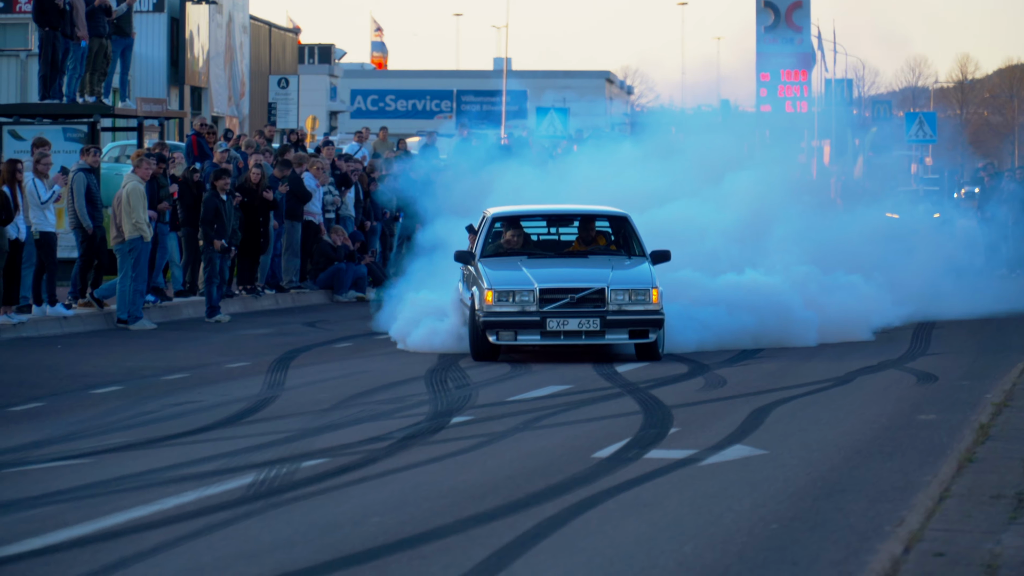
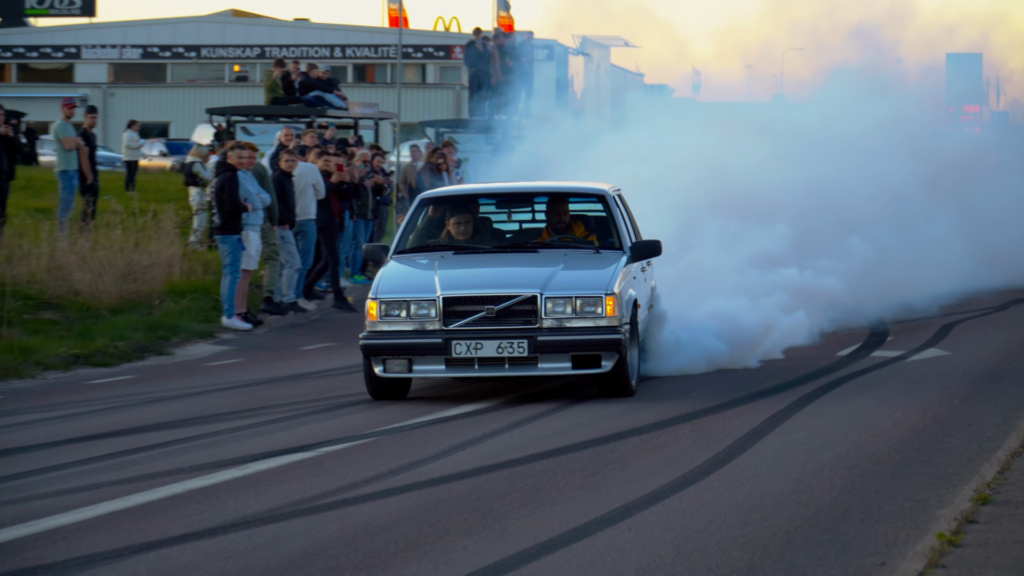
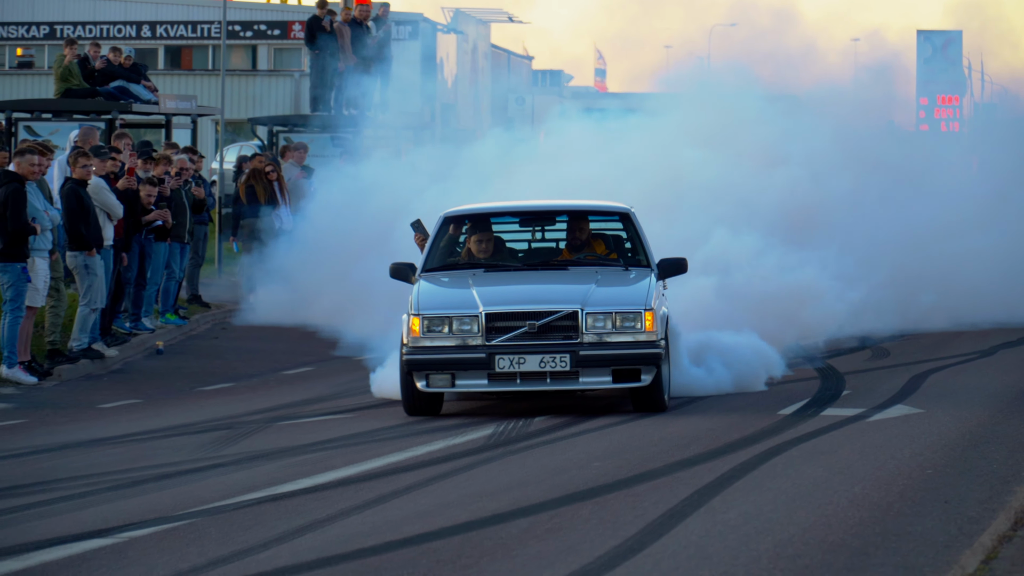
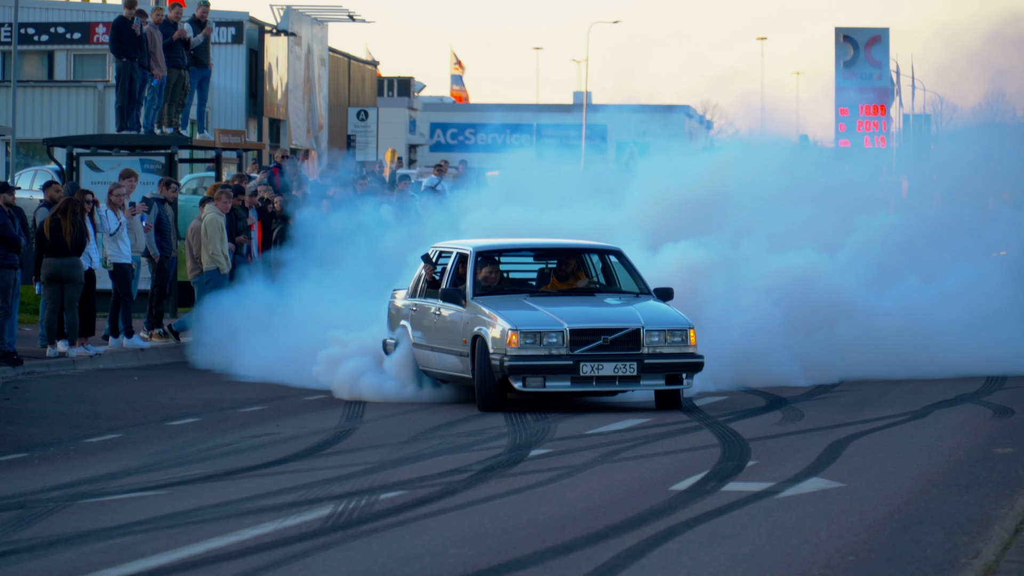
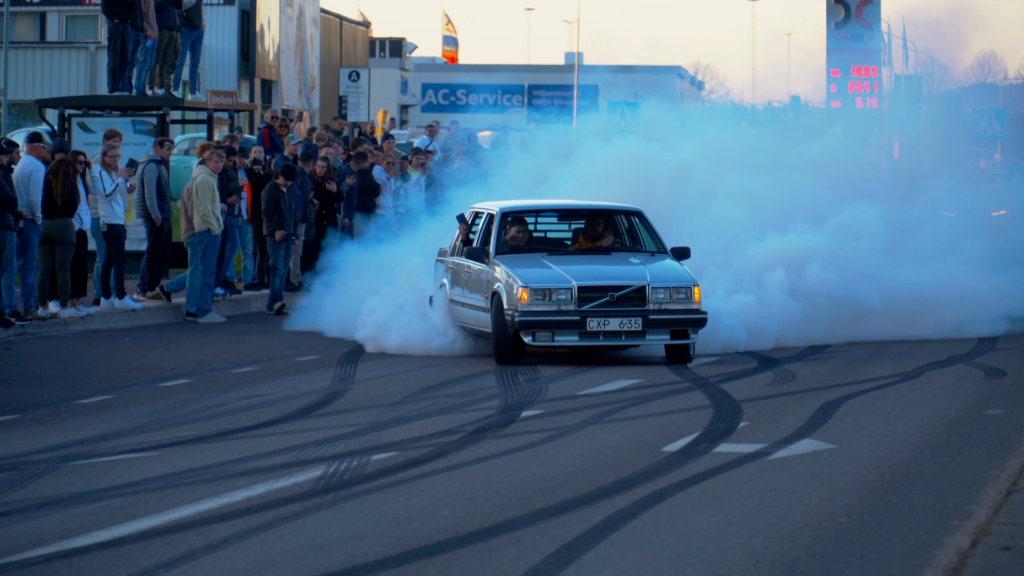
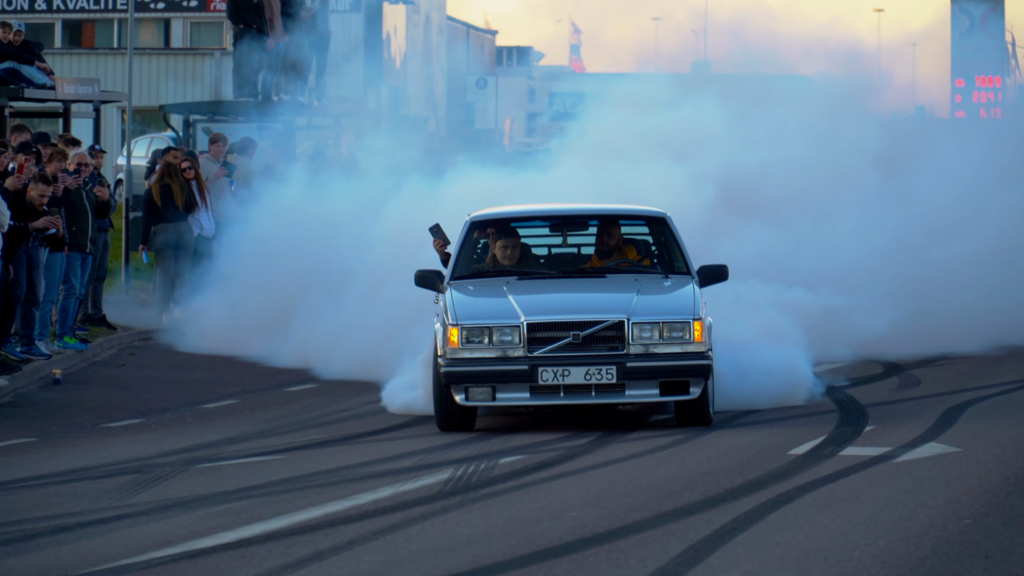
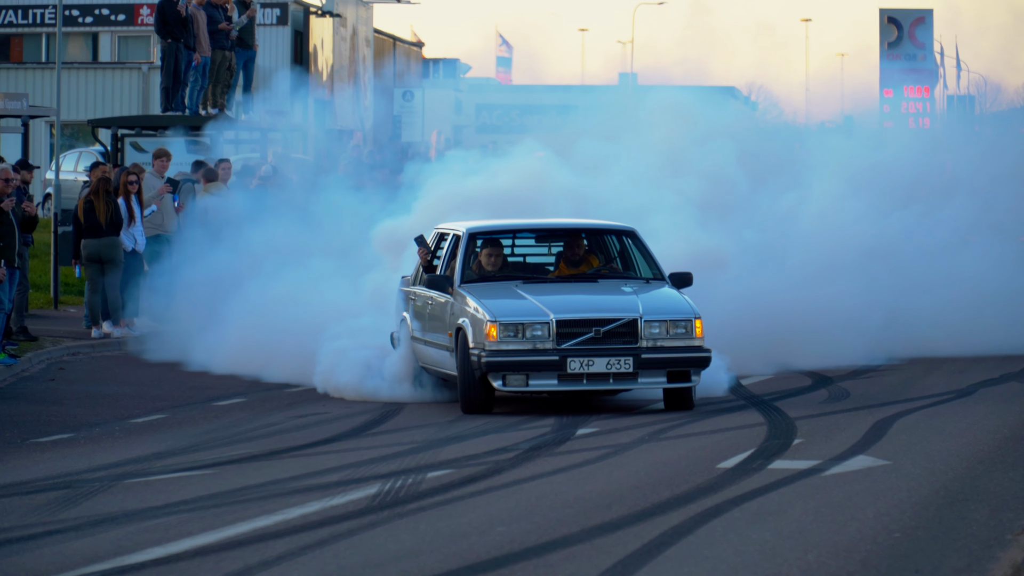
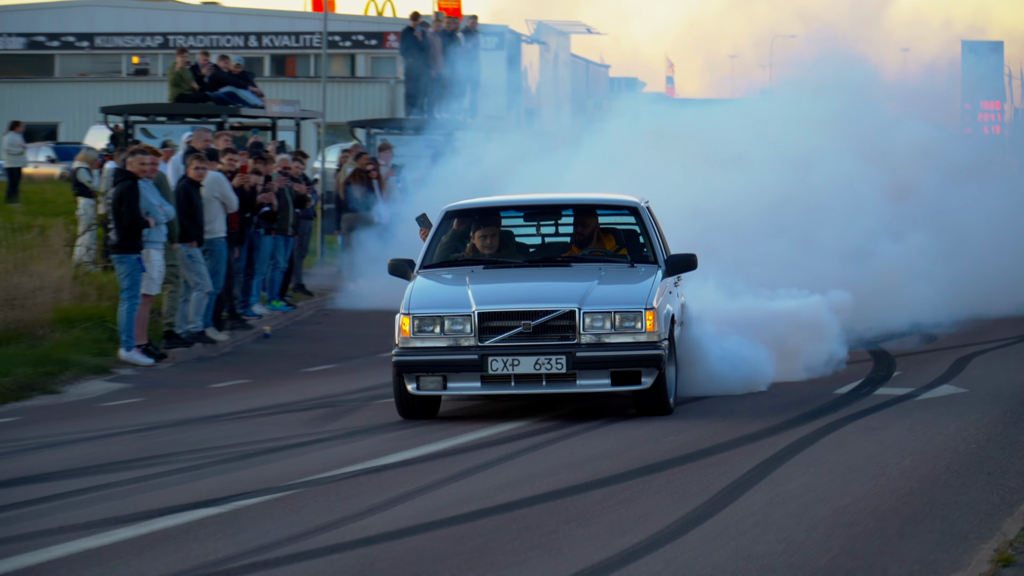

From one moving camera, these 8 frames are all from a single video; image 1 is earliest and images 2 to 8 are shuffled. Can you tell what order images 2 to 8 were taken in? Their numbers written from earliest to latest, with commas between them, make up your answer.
5, 4, 7, 6, 3, 8, 2
